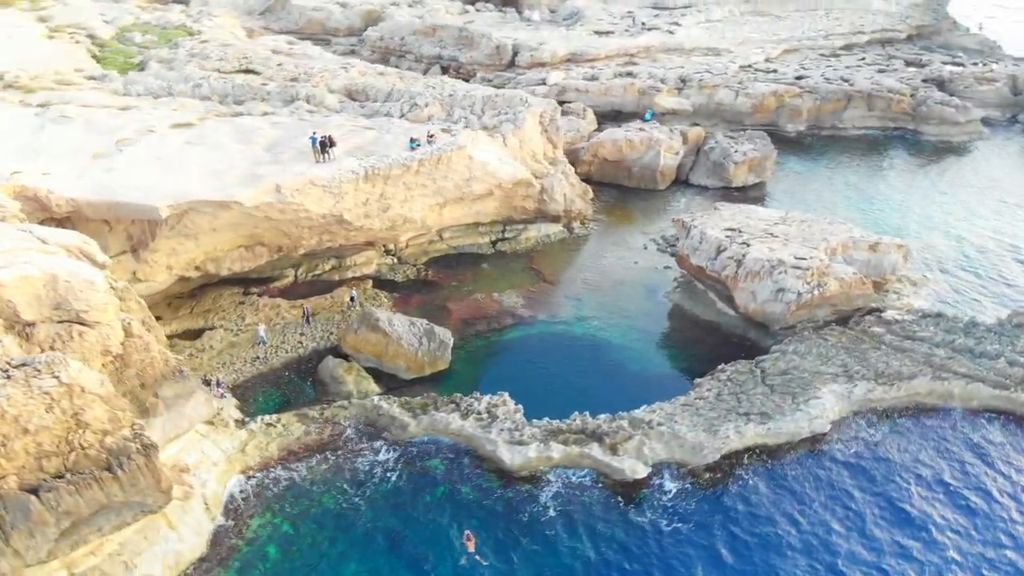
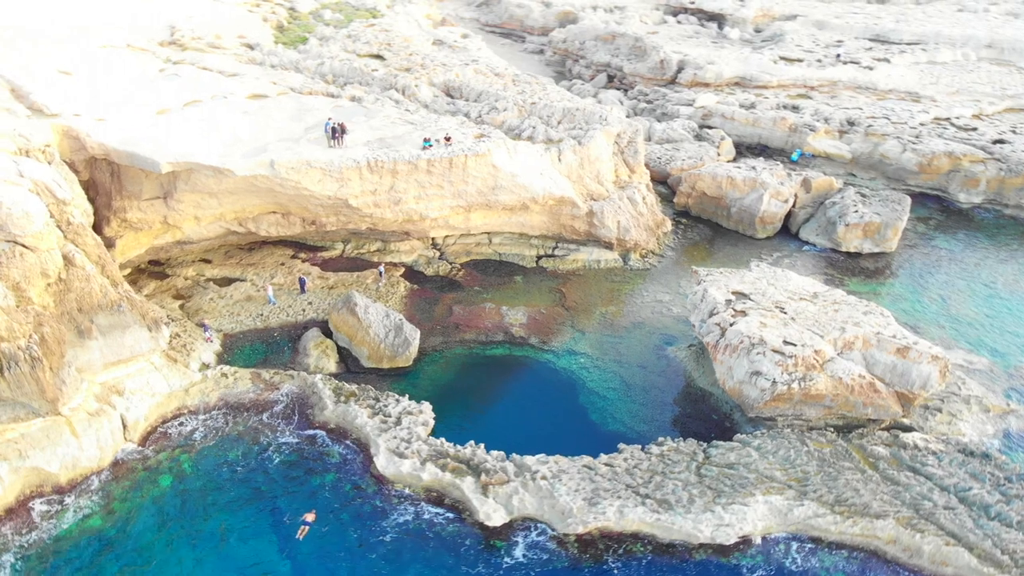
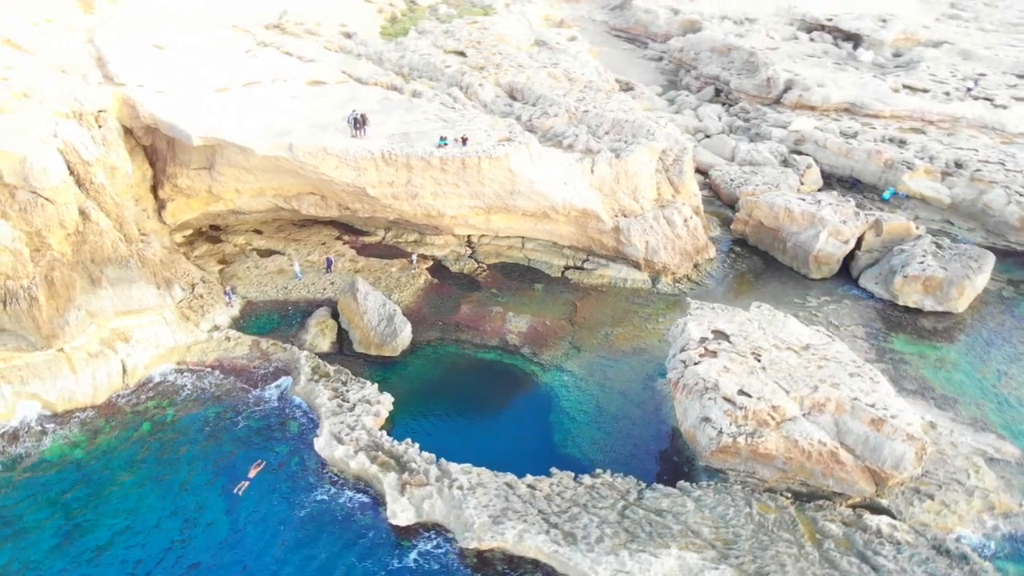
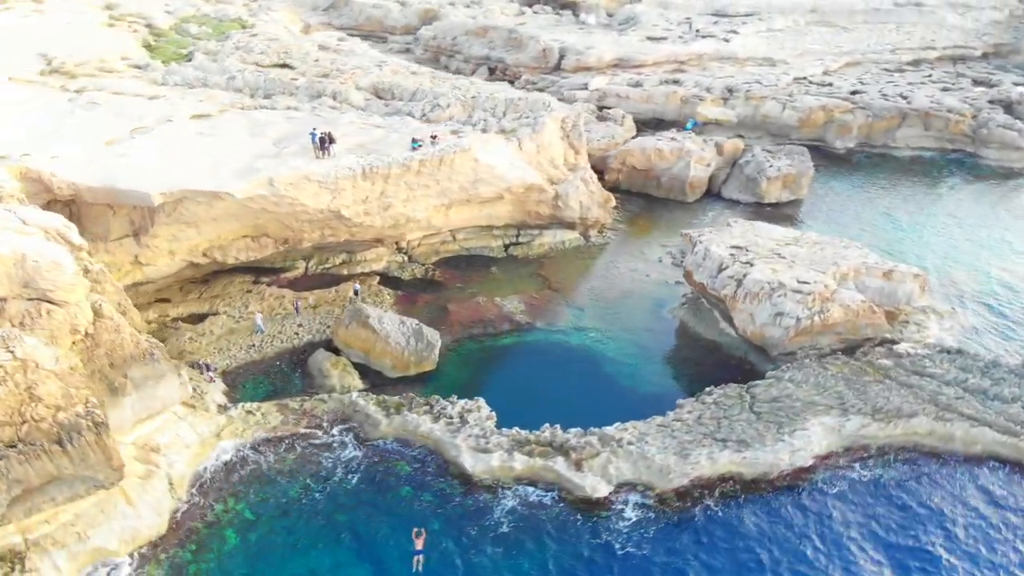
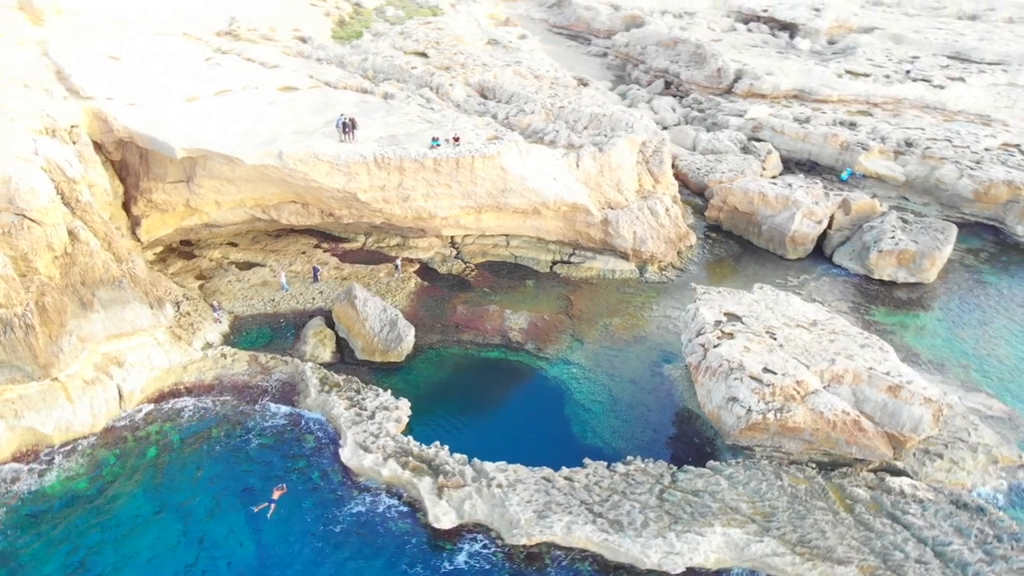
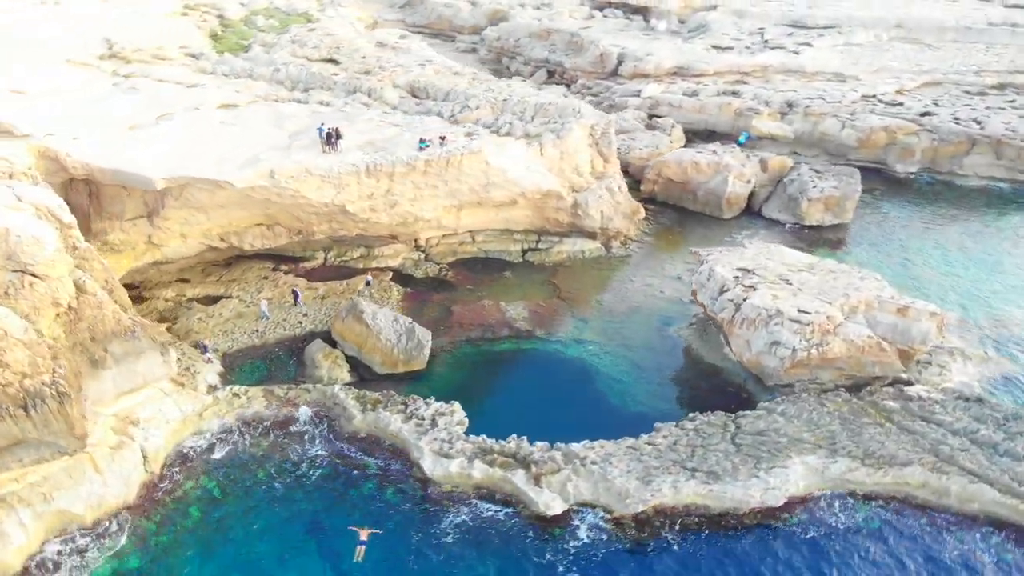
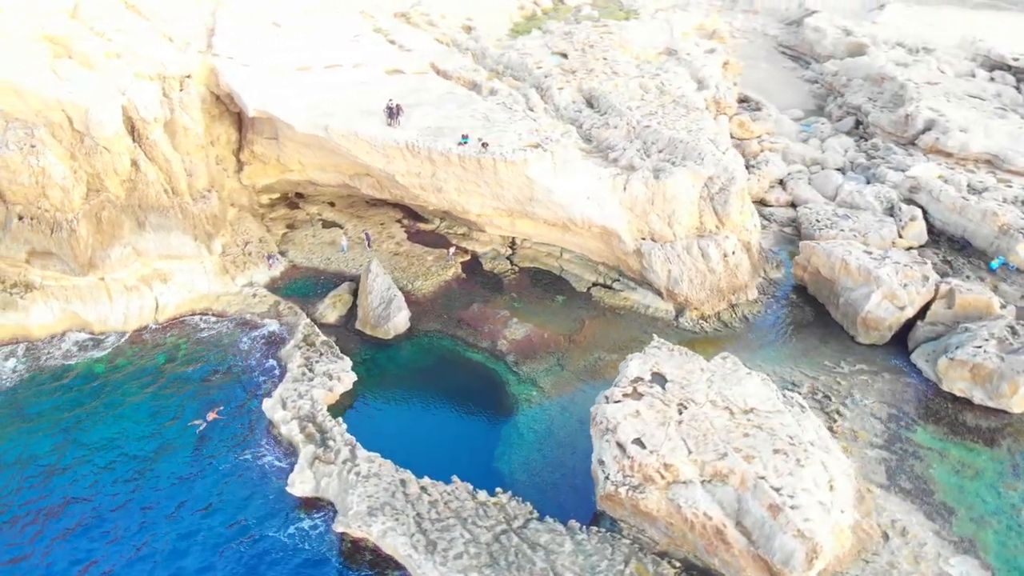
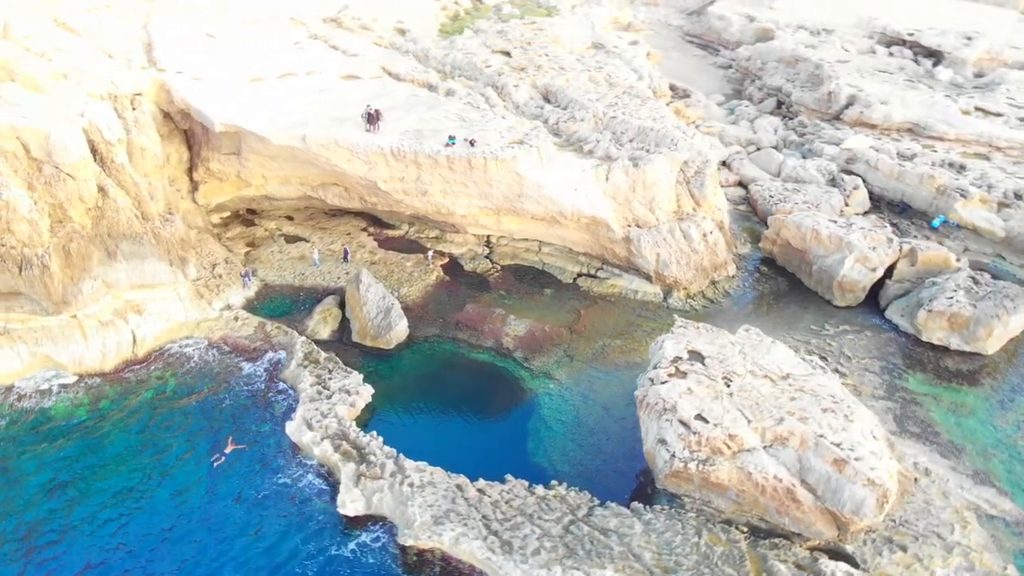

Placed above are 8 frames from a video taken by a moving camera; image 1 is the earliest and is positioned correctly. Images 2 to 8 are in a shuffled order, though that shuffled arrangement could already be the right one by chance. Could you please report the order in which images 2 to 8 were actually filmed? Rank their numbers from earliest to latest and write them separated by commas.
4, 6, 2, 5, 3, 8, 7
